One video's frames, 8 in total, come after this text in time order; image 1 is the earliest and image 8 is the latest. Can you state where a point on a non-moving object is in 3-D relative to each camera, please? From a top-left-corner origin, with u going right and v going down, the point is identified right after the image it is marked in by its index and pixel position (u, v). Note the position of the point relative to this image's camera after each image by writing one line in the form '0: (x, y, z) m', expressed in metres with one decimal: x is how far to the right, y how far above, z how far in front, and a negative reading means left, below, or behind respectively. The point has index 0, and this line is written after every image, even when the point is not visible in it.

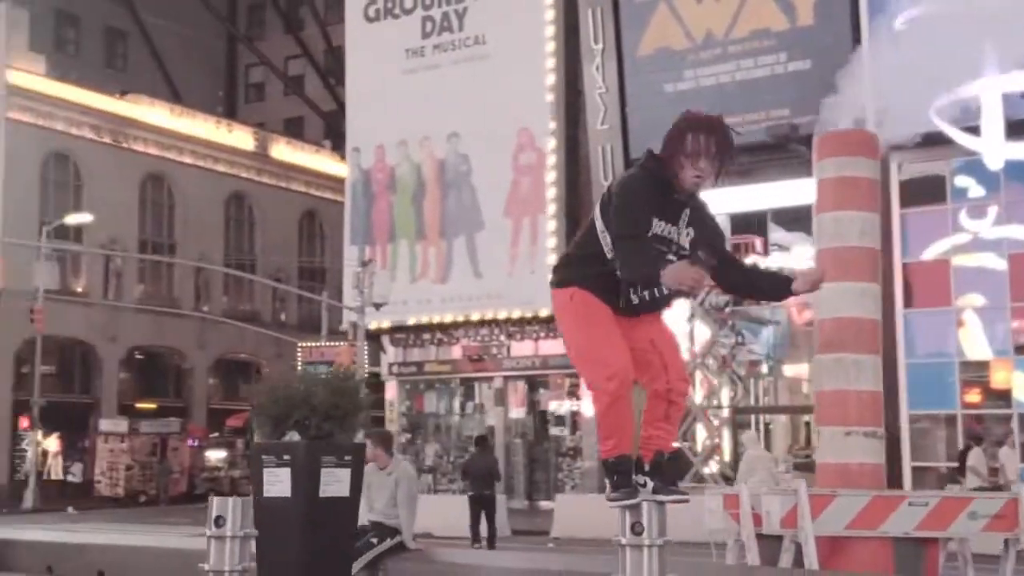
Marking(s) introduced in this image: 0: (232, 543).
0: (-1.2, -1.1, +5.6) m
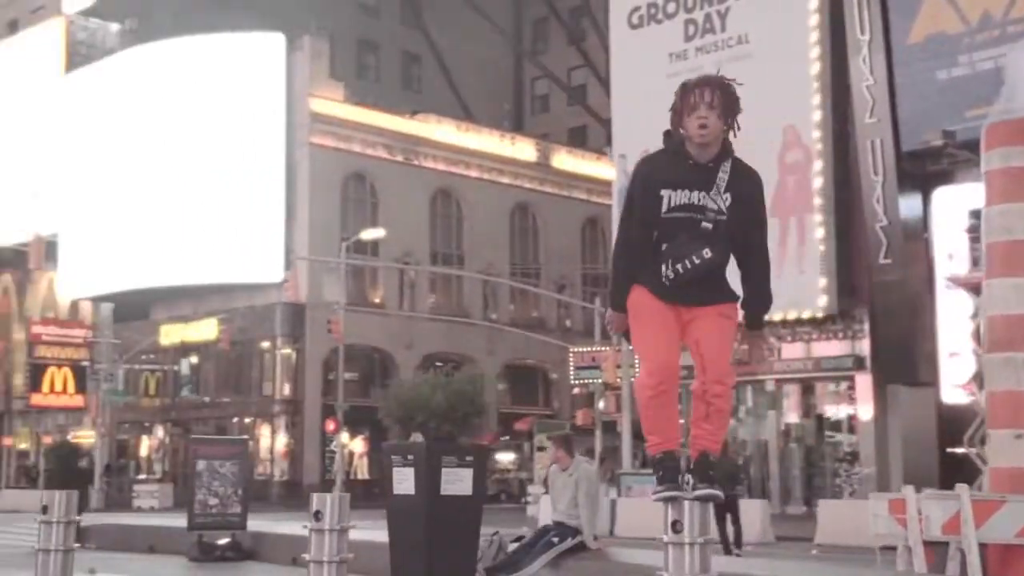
0: (-0.9, -1.2, +6.2) m
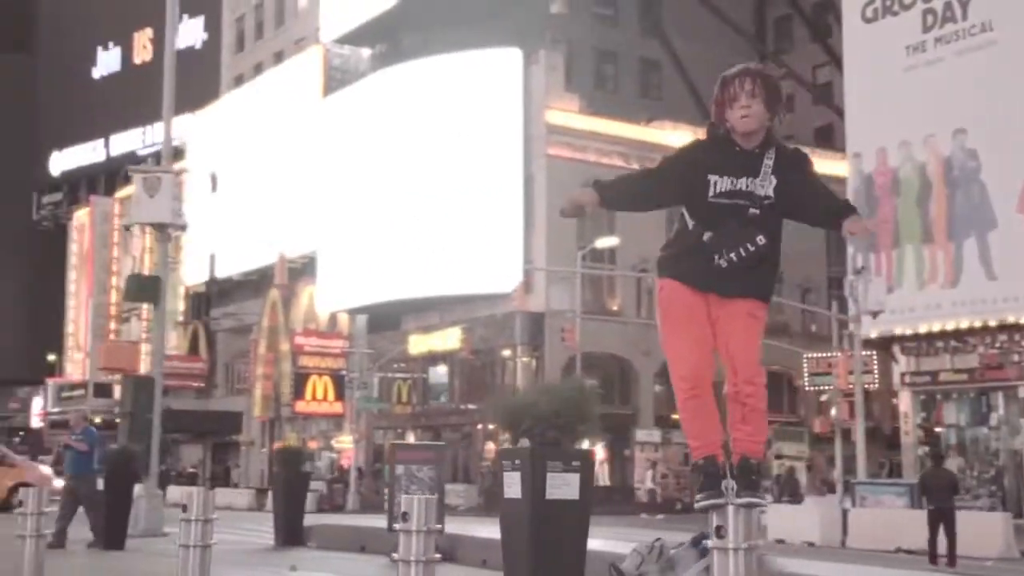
0: (-0.5, -1.3, +6.4) m
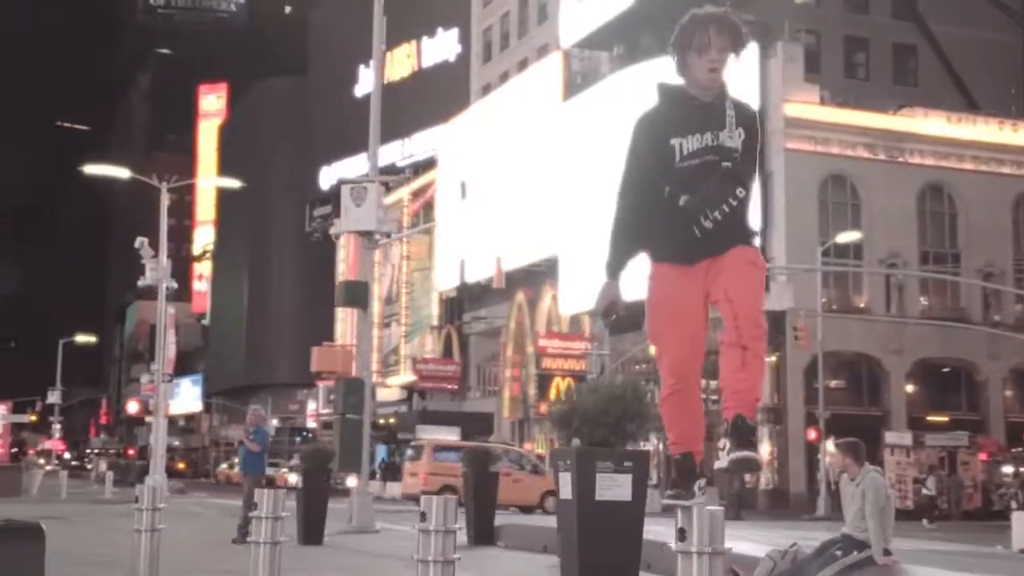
0: (-0.4, -1.3, +6.5) m
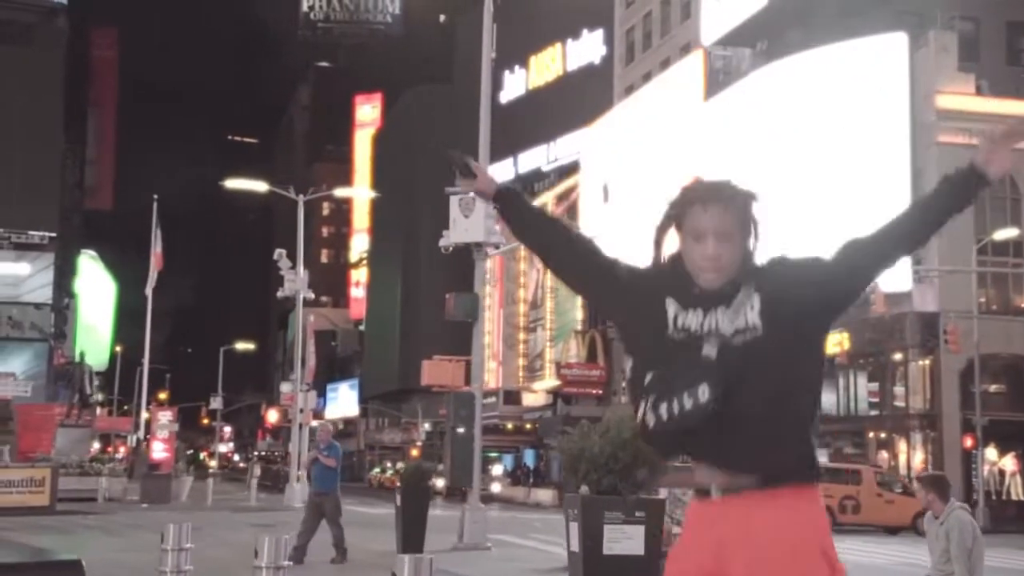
0: (-0.5, -1.5, +5.9) m
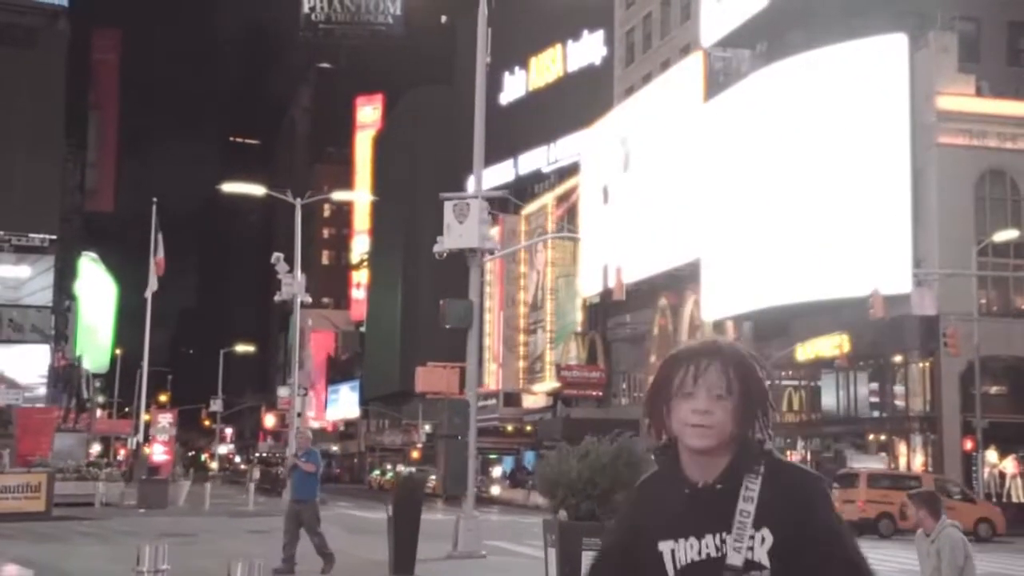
0: (-0.6, -1.6, +5.8) m
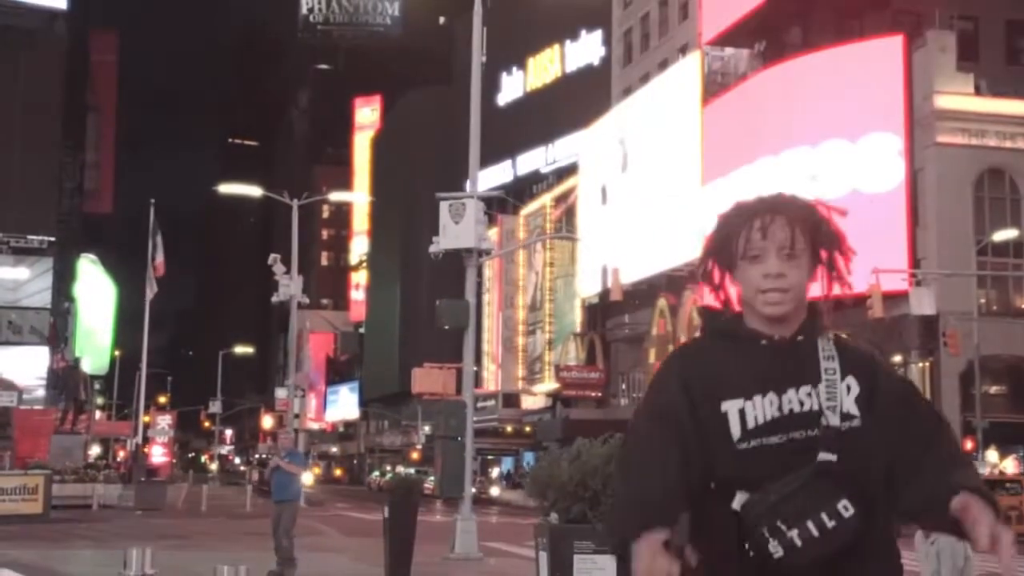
0: (-0.7, -1.6, +5.6) m
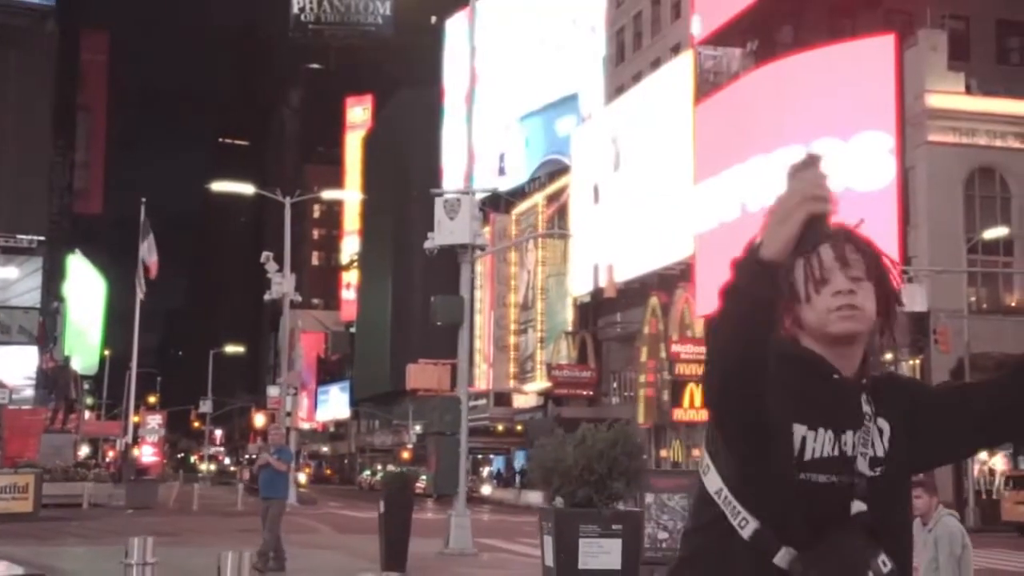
0: (-0.6, -1.5, +5.7) m
